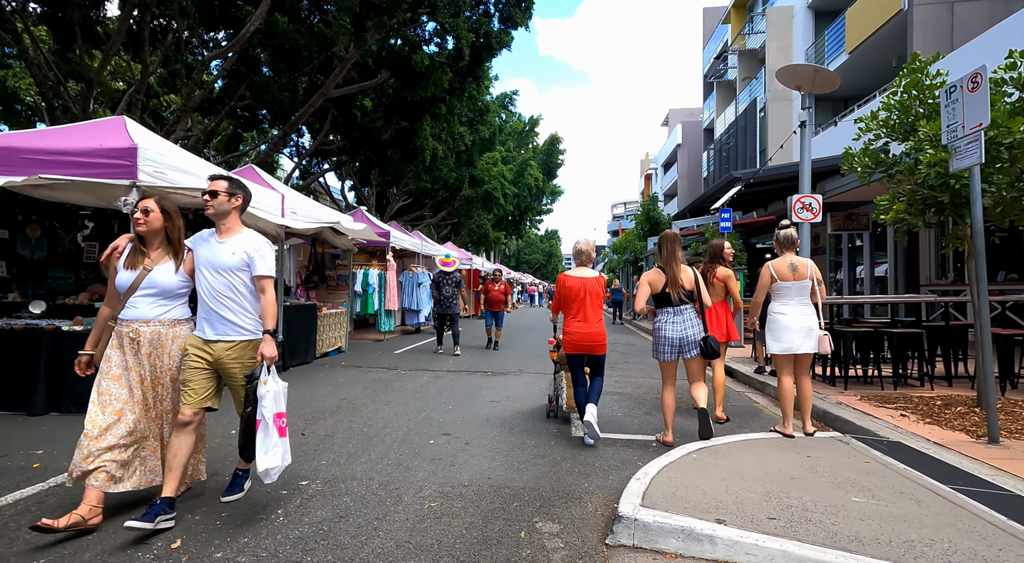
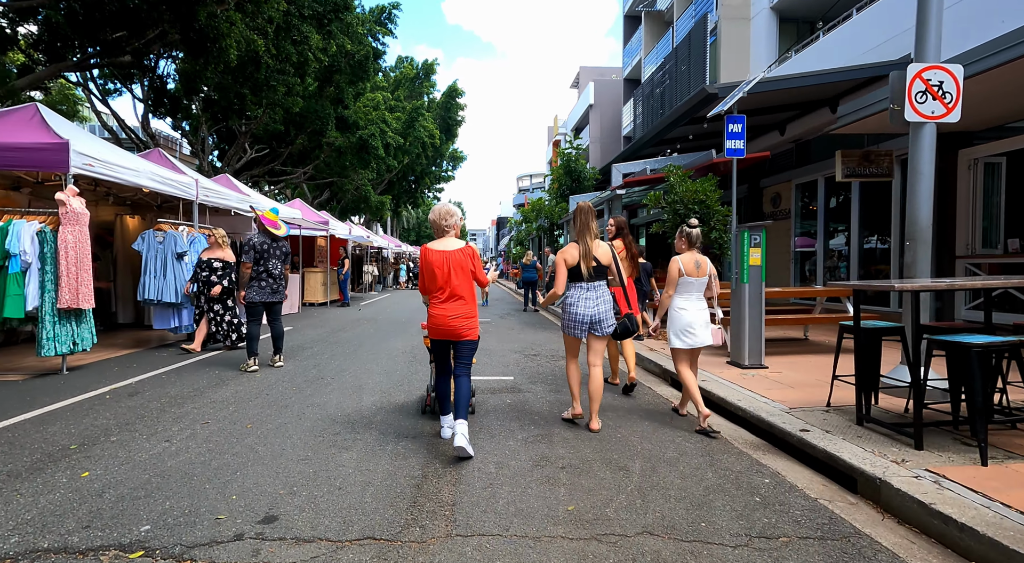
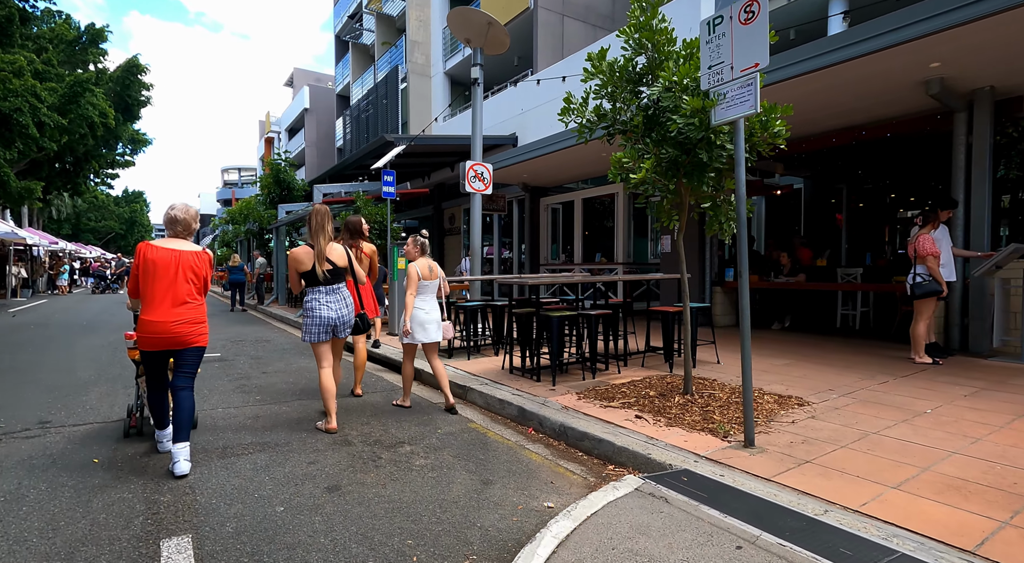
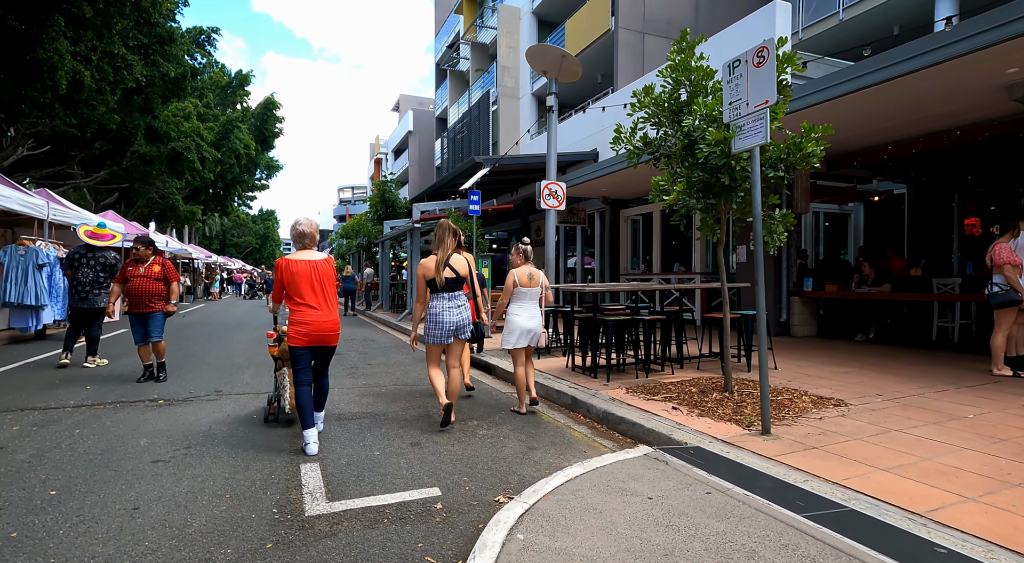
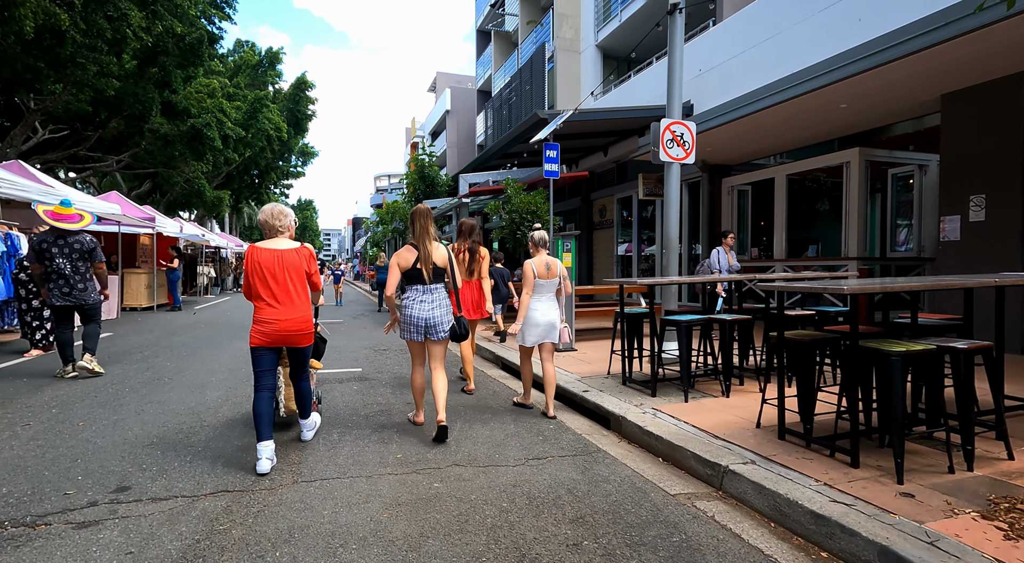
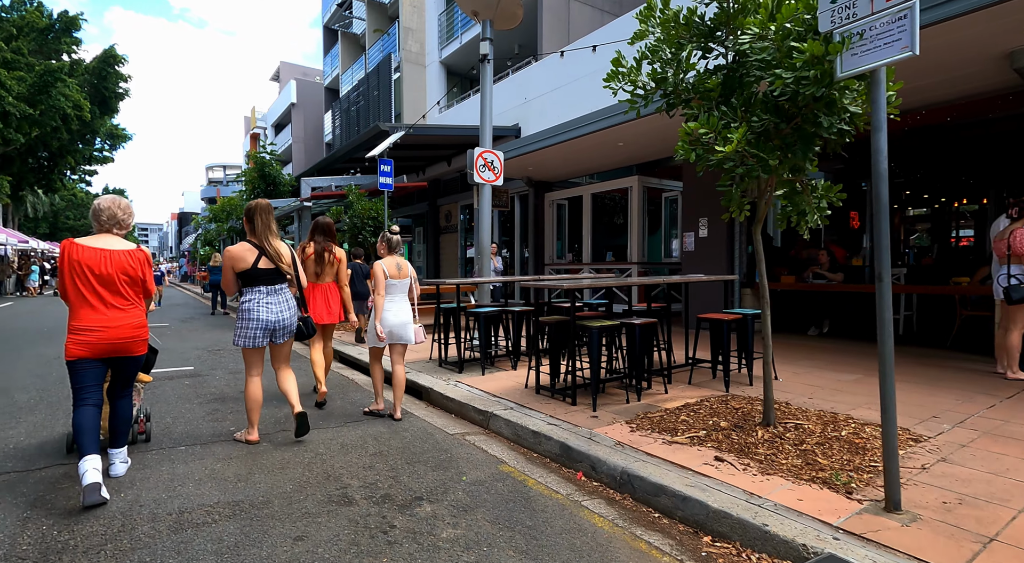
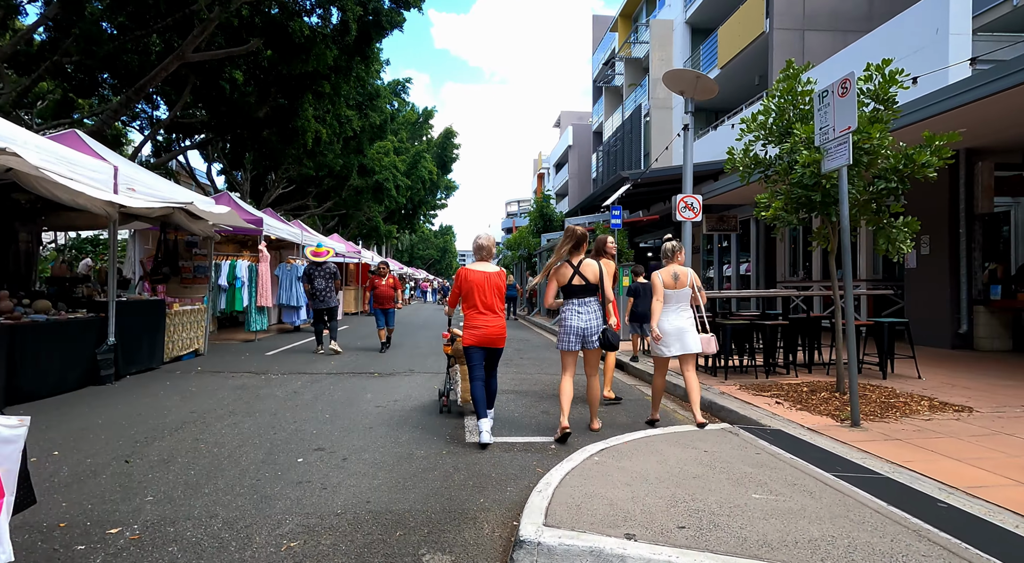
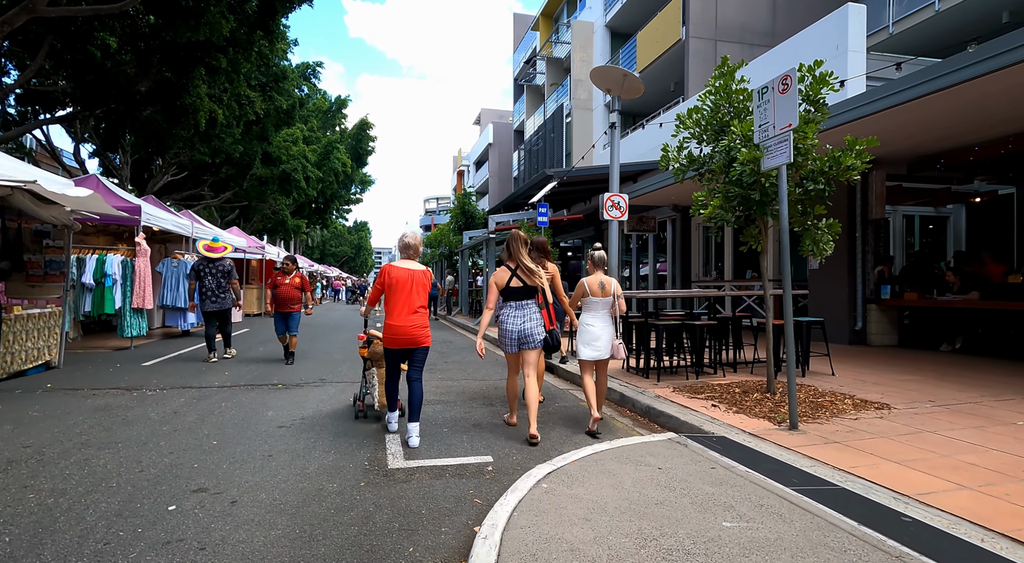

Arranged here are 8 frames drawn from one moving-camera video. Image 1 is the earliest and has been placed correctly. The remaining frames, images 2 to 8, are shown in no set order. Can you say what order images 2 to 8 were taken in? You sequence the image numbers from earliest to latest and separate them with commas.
7, 8, 4, 3, 6, 5, 2
